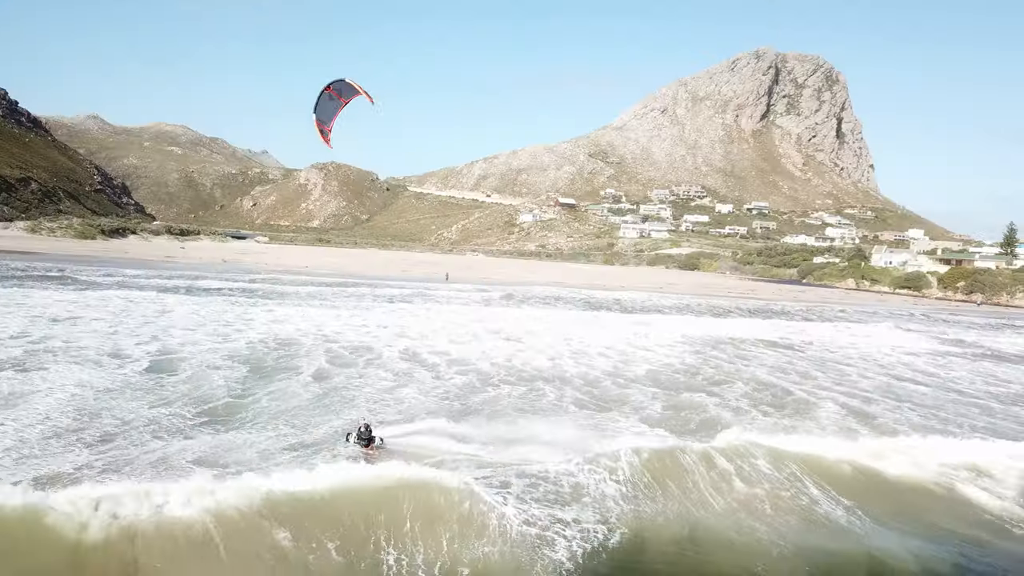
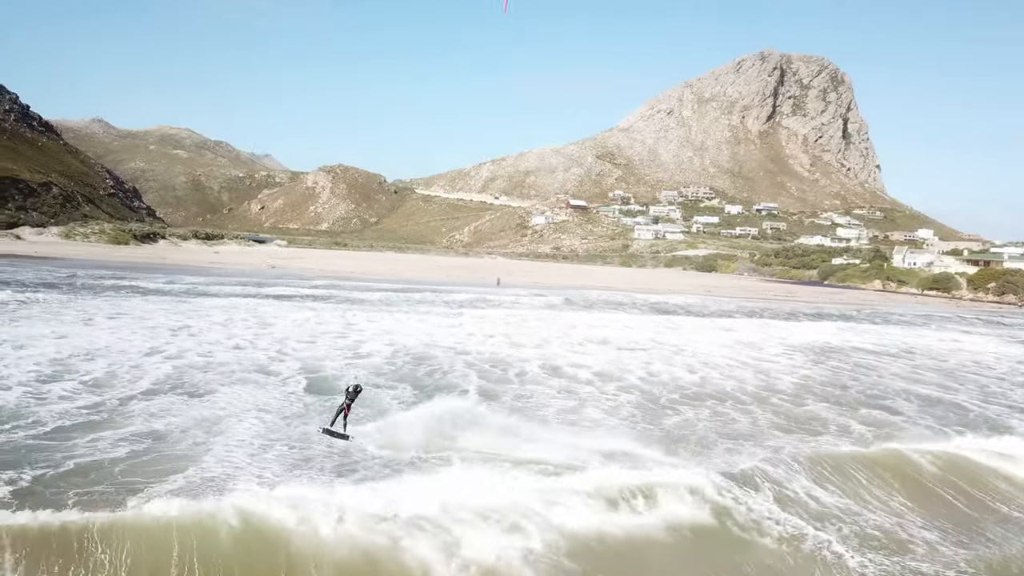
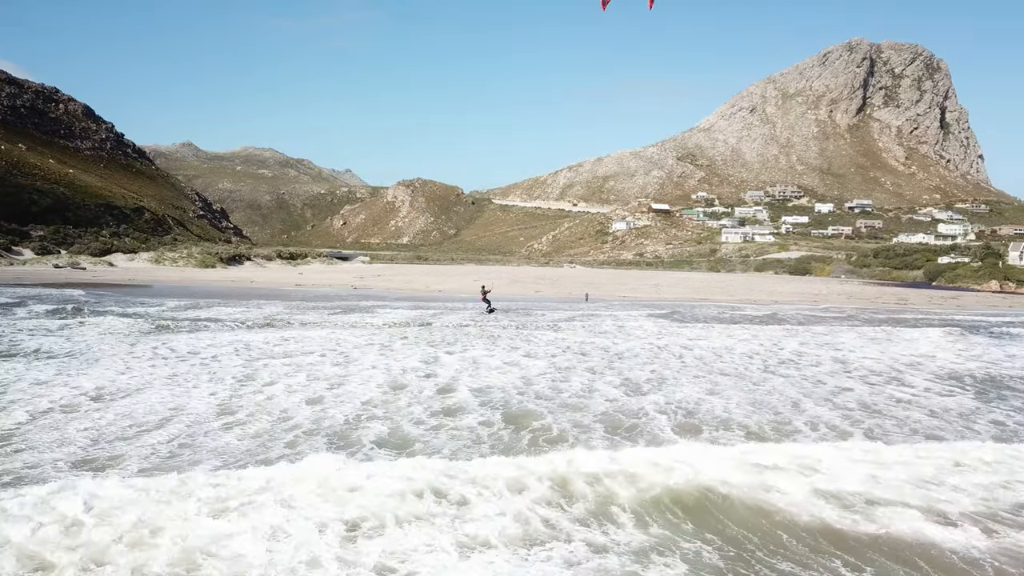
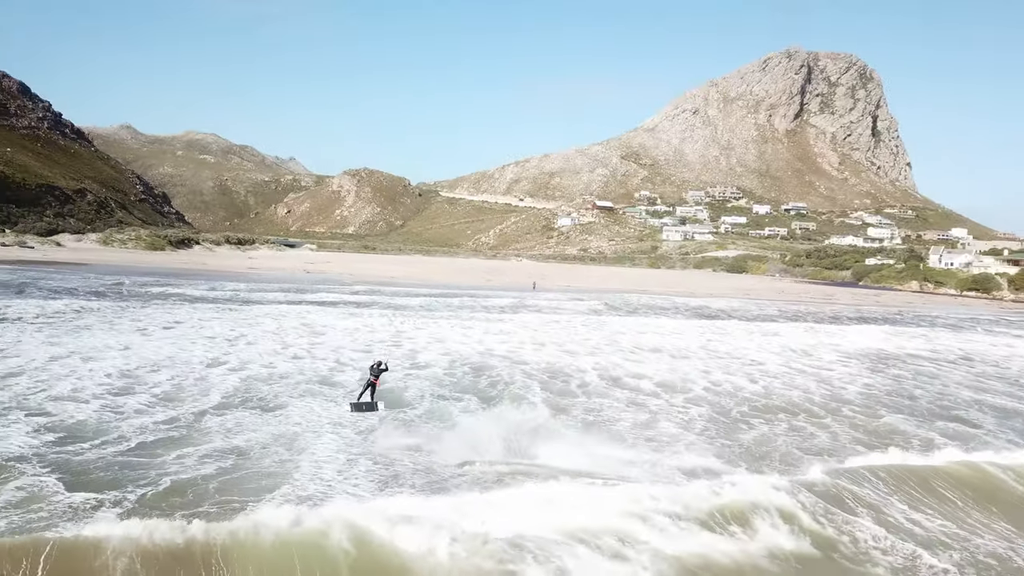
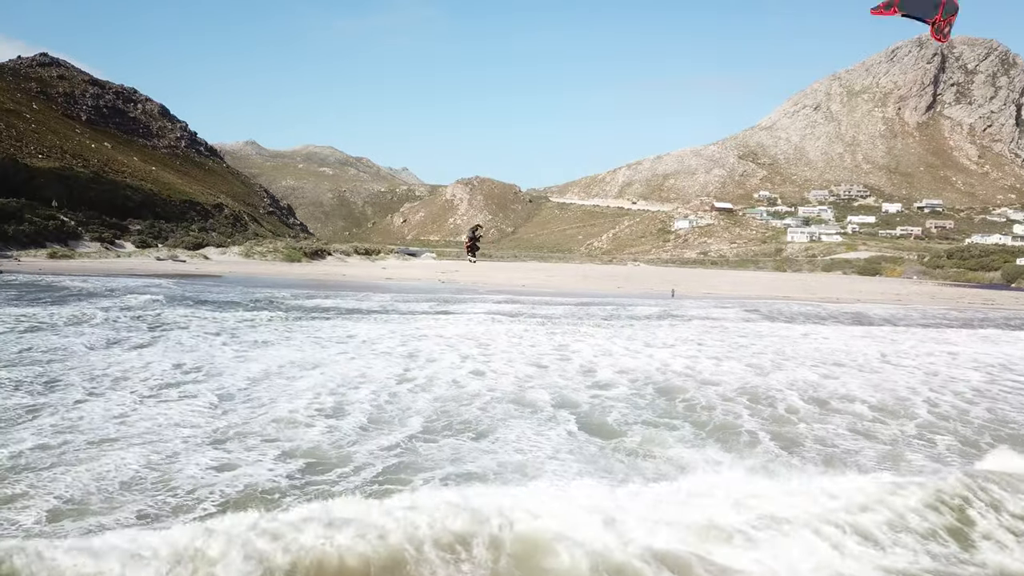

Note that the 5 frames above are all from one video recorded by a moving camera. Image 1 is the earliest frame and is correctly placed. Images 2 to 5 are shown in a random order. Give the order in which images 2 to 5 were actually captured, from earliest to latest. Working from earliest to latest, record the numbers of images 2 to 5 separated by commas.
2, 4, 5, 3
